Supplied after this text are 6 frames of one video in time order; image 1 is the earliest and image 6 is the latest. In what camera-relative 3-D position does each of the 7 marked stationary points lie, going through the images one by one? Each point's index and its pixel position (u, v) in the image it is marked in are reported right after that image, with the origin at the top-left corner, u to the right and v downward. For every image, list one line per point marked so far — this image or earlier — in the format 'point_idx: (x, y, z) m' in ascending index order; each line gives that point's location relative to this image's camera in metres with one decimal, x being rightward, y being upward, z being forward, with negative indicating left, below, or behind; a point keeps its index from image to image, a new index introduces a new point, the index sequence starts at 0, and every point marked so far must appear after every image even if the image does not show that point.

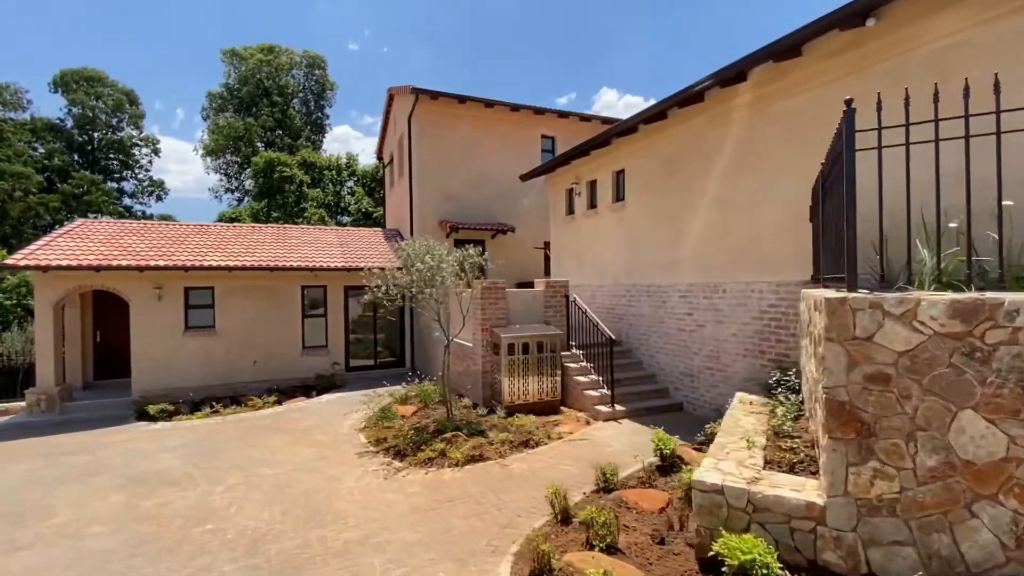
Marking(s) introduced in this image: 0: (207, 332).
0: (-9.3, -1.4, +14.4) m
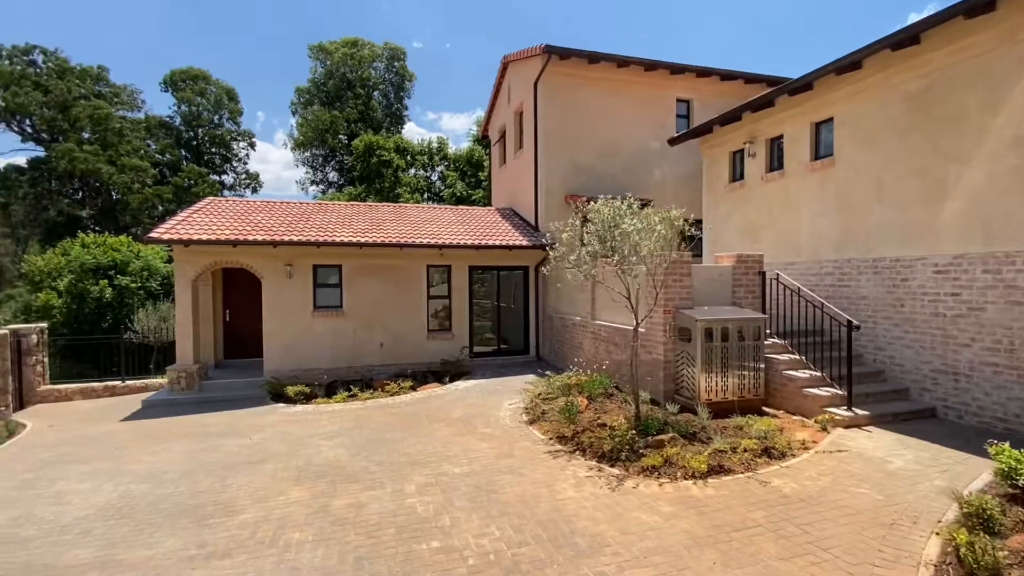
0: (-5.1, -0.7, +13.7) m
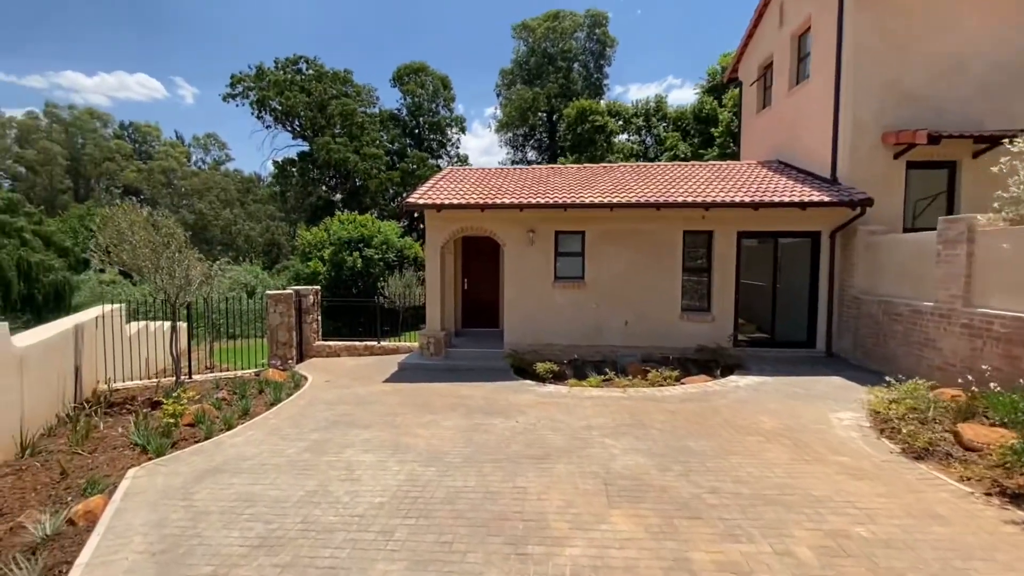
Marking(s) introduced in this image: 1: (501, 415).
0: (+1.6, +0.1, +12.1) m
1: (-0.2, -2.1, +8.0) m
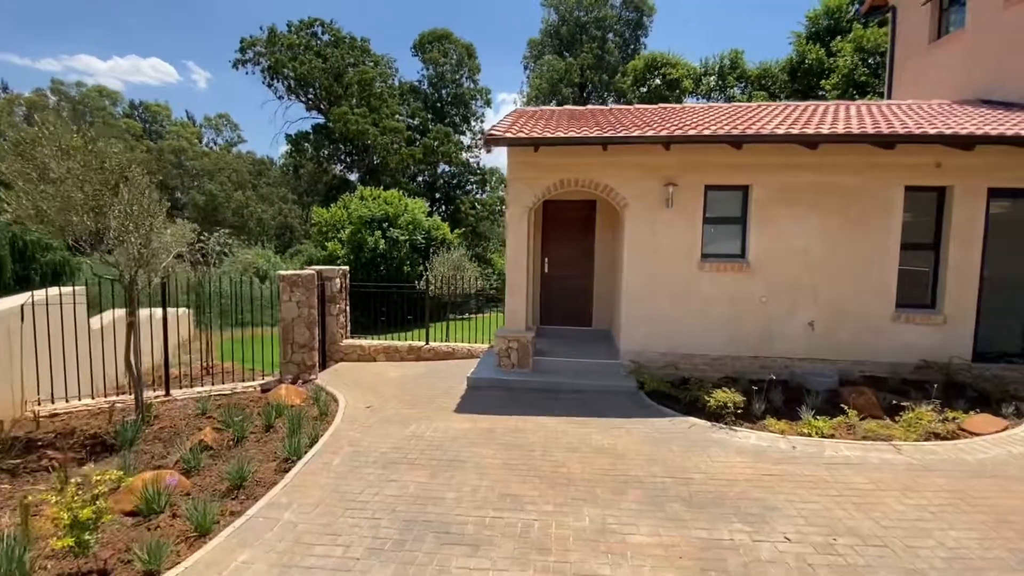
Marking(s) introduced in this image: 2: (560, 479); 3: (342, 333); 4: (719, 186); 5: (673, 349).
0: (+3.8, +0.4, +8.1) m
1: (+1.9, -1.9, +4.1) m
2: (+0.5, -1.9, +4.7) m
3: (-3.7, -1.0, +10.4) m
4: (+3.5, +1.7, +8.2) m
5: (+2.8, -1.1, +8.4) m
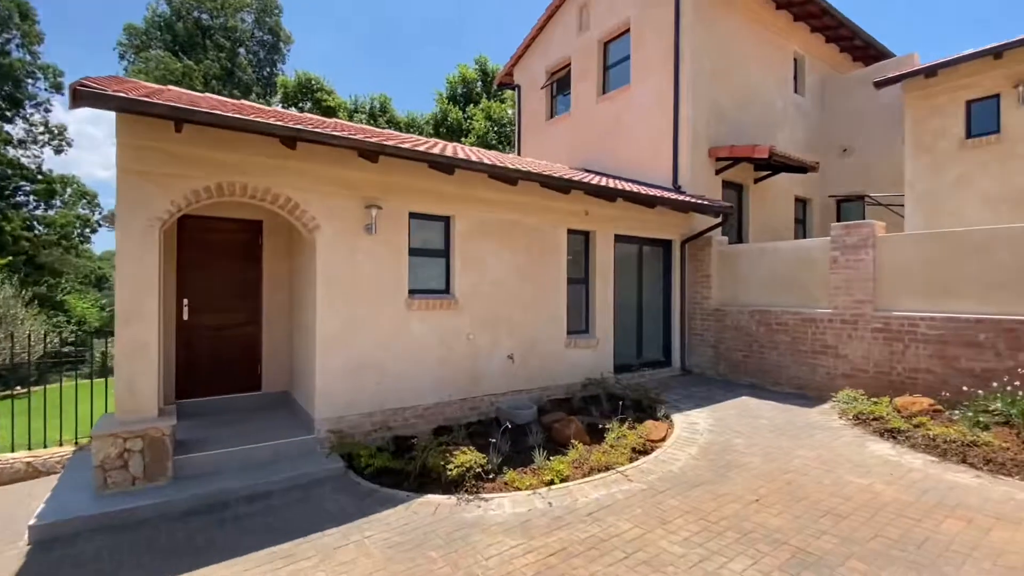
0: (-1.0, -0.2, +7.4) m
1: (+0.3, -2.2, +2.9) m
2: (-1.2, -2.2, +2.5) m
3: (-8.1, -1.8, +4.2) m
4: (-1.4, +1.1, +7.4) m
5: (-1.9, -1.7, +6.8) m
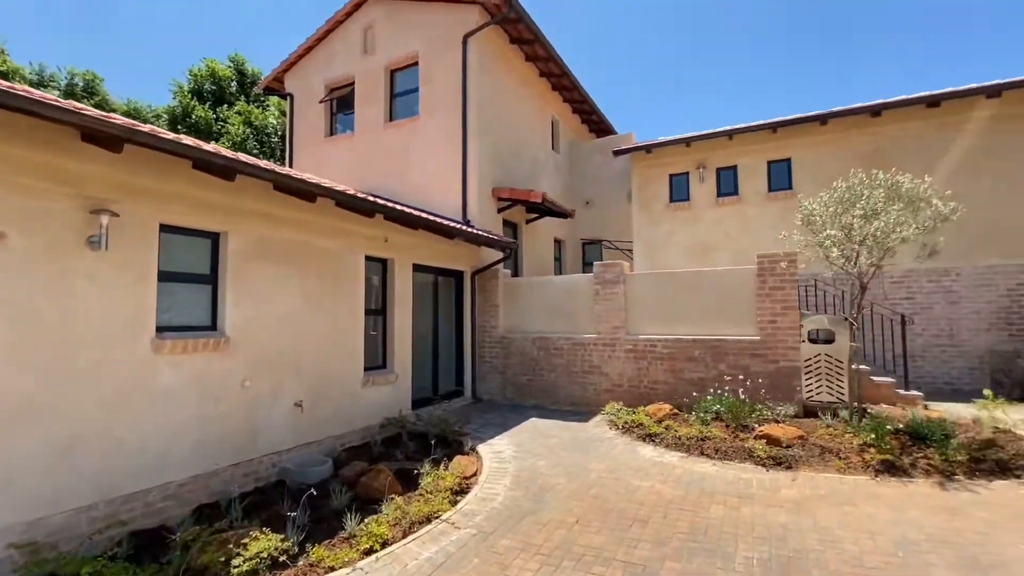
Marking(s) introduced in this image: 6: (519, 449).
0: (-3.6, -0.6, +5.8) m
1: (-0.4, -2.4, +2.4) m
2: (-1.4, -2.3, +1.3) m
3: (-8.3, -2.0, -0.4) m
4: (-3.9, +0.7, +5.7) m
5: (-4.1, -2.0, +4.8) m
6: (+0.1, -2.5, +7.7) m
